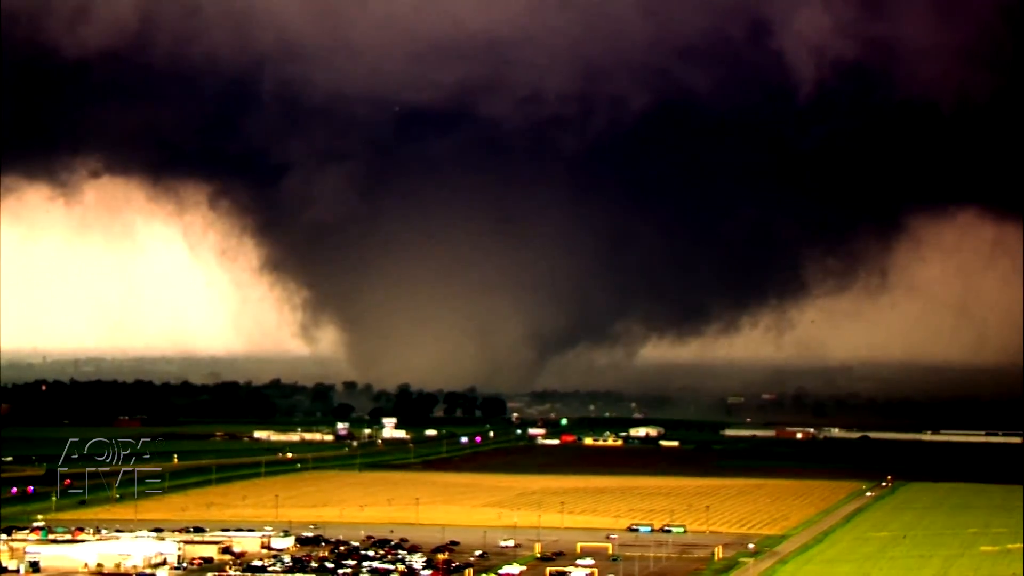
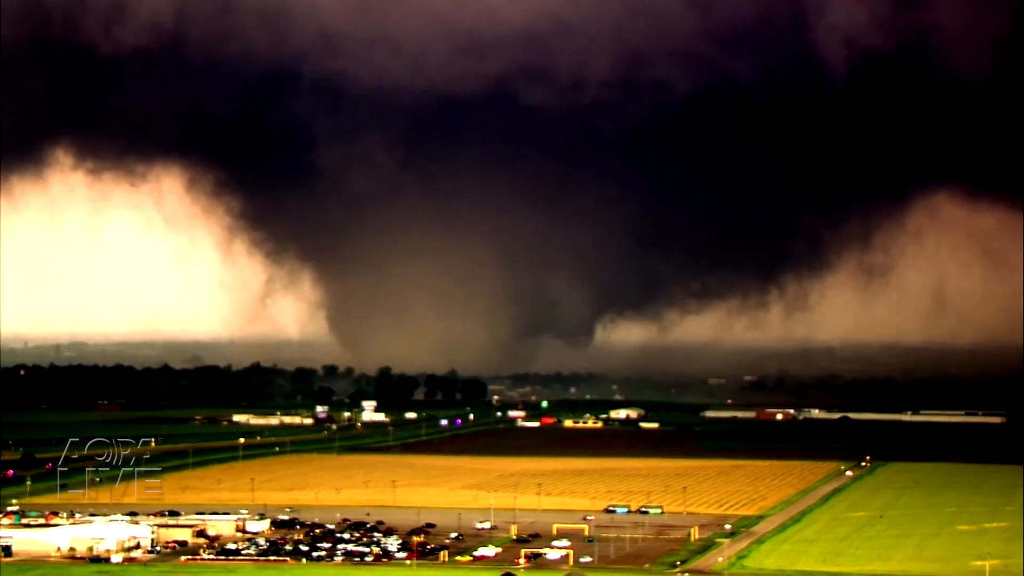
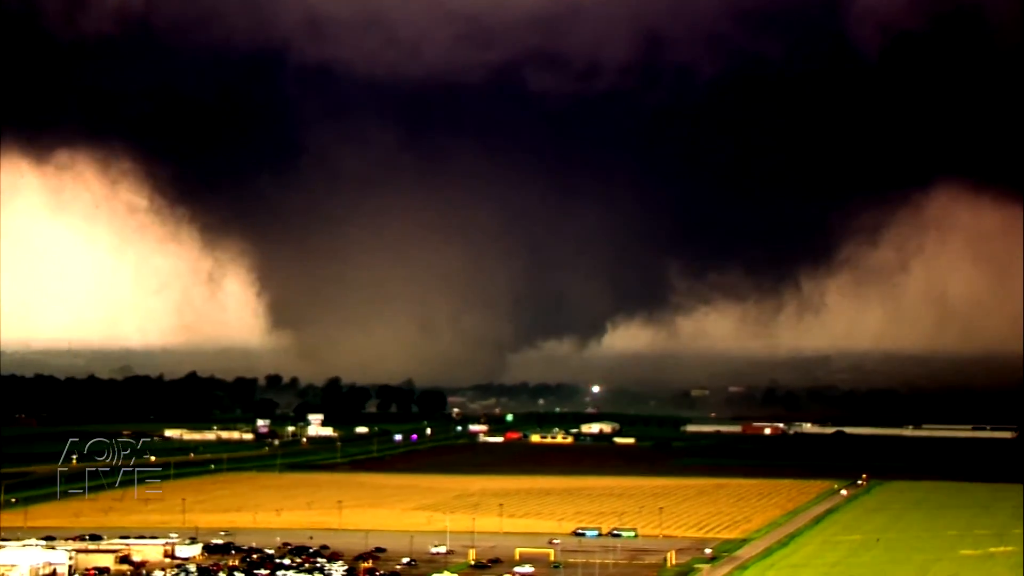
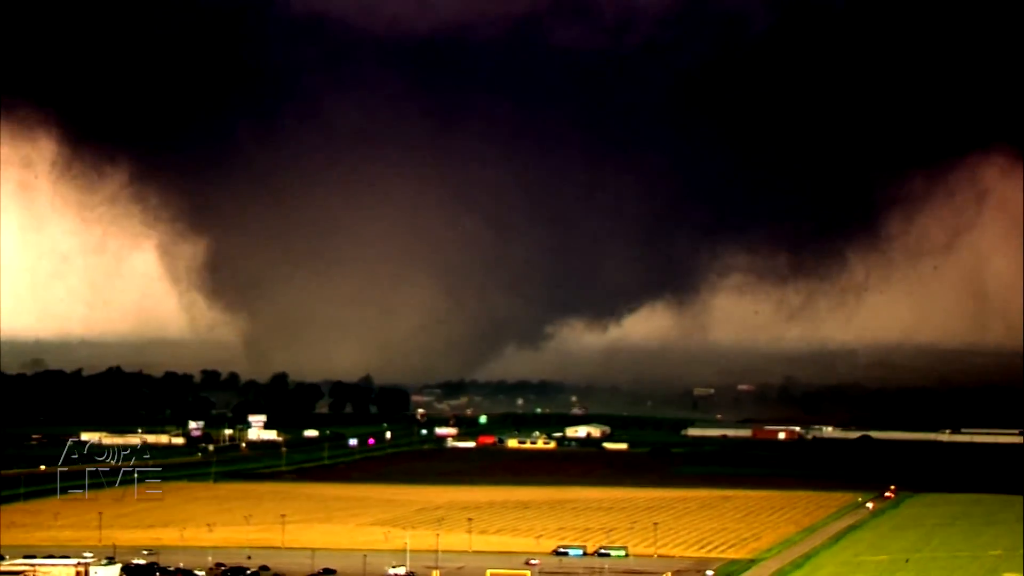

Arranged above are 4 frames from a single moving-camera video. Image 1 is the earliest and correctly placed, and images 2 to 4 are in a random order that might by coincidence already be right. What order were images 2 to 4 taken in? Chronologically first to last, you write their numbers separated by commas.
2, 3, 4
